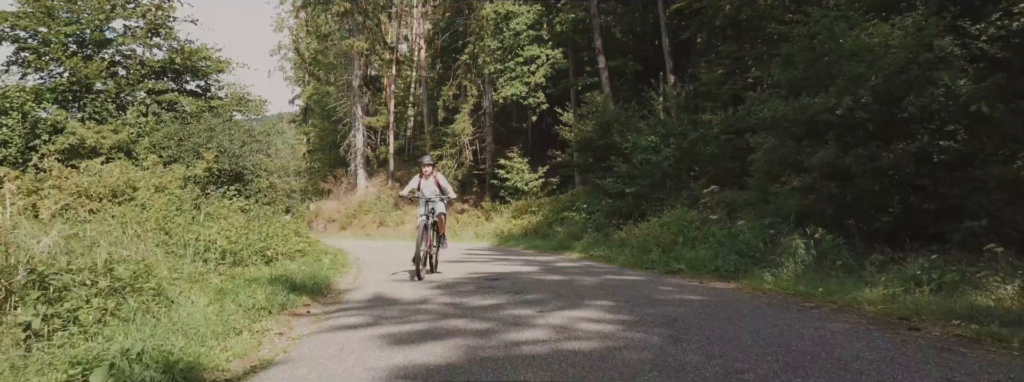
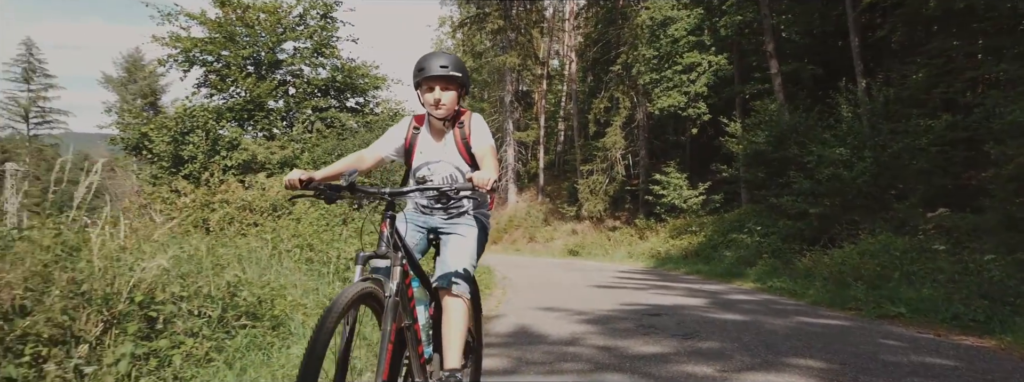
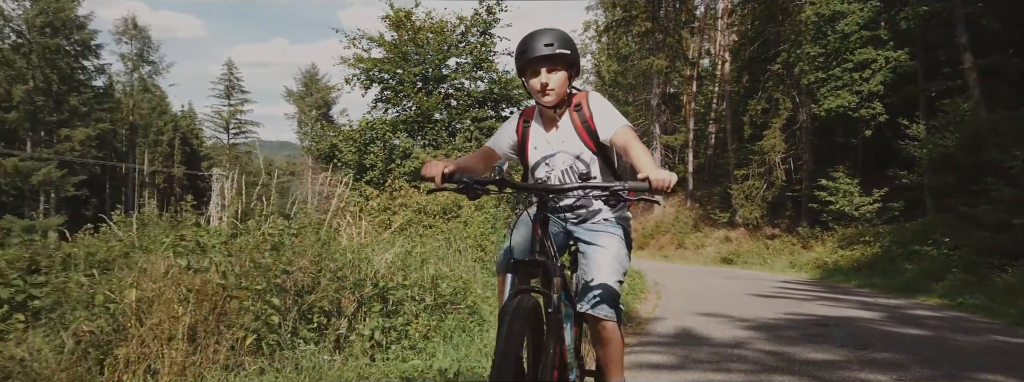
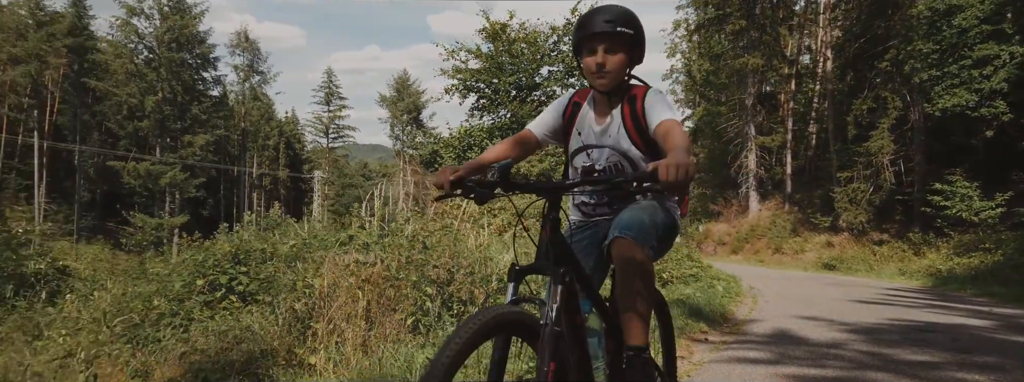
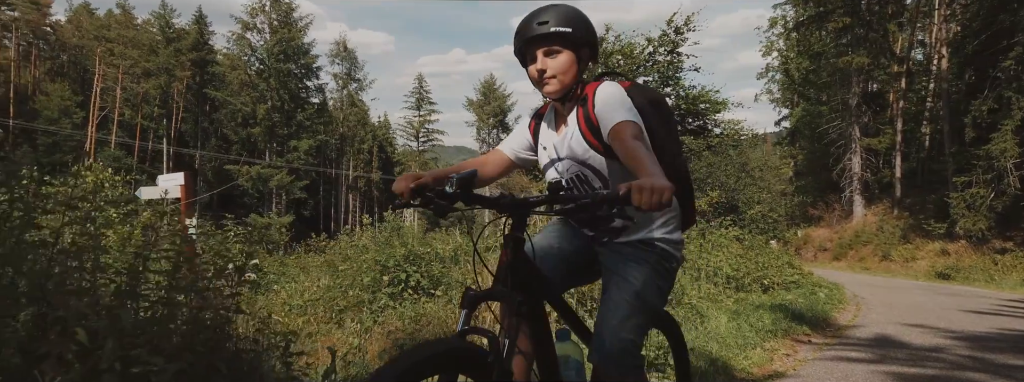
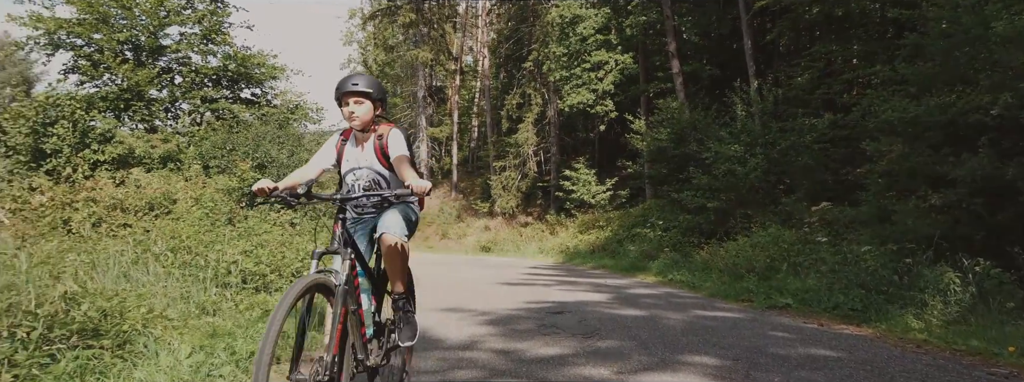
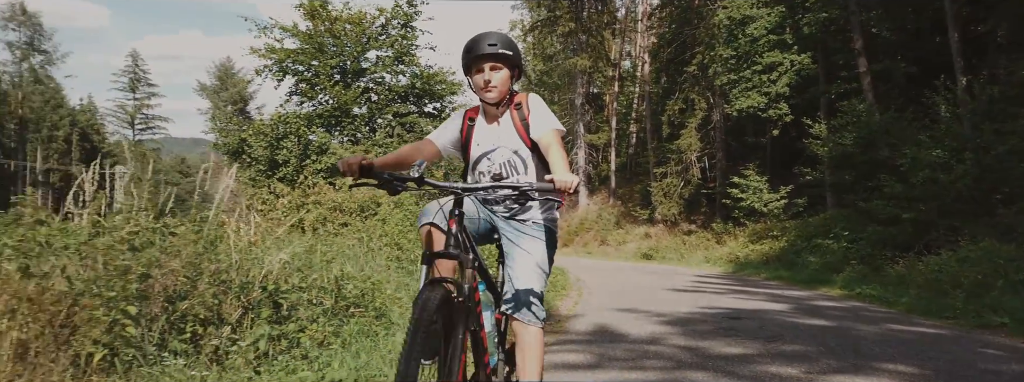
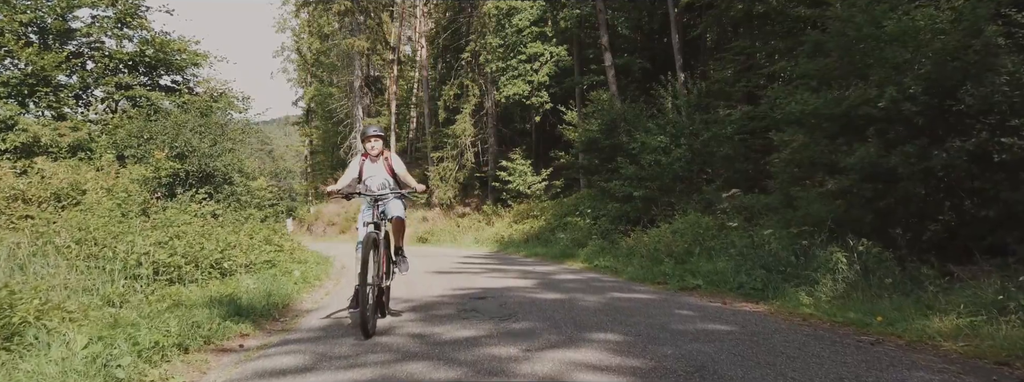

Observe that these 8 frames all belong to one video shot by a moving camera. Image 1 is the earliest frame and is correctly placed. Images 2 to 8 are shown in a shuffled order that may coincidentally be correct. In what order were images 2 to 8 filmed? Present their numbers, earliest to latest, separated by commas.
8, 6, 2, 7, 3, 4, 5
